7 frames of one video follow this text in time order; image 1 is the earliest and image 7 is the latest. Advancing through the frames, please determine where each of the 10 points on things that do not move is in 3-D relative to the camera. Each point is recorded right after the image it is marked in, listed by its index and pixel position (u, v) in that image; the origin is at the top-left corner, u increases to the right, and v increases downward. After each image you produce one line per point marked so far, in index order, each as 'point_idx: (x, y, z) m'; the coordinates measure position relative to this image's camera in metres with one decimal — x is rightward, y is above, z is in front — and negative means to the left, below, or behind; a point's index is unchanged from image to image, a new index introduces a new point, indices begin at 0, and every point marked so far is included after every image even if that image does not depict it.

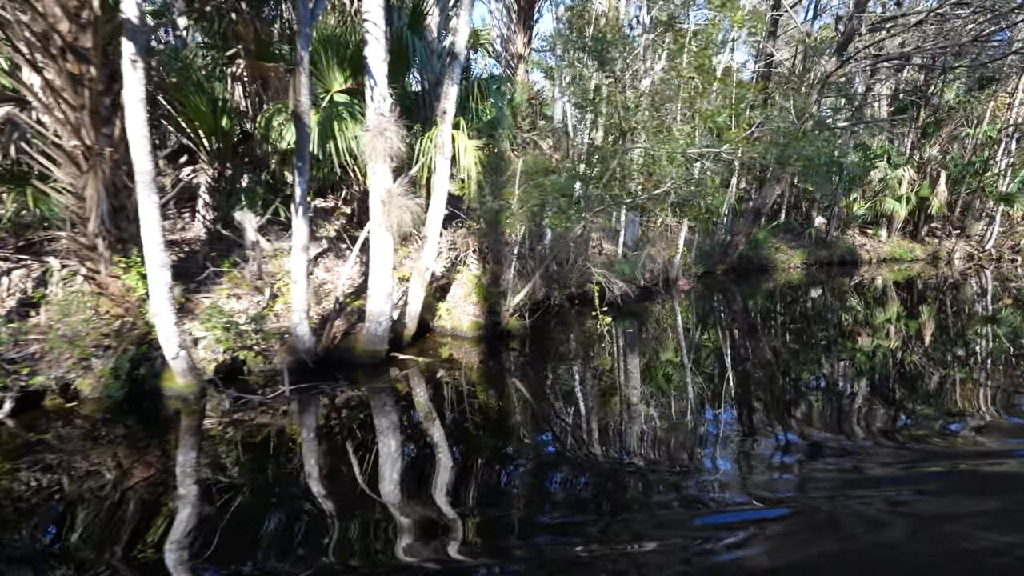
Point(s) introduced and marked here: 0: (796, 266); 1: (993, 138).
0: (+10.5, +0.9, +16.8) m
1: (+19.1, +5.9, +17.4) m
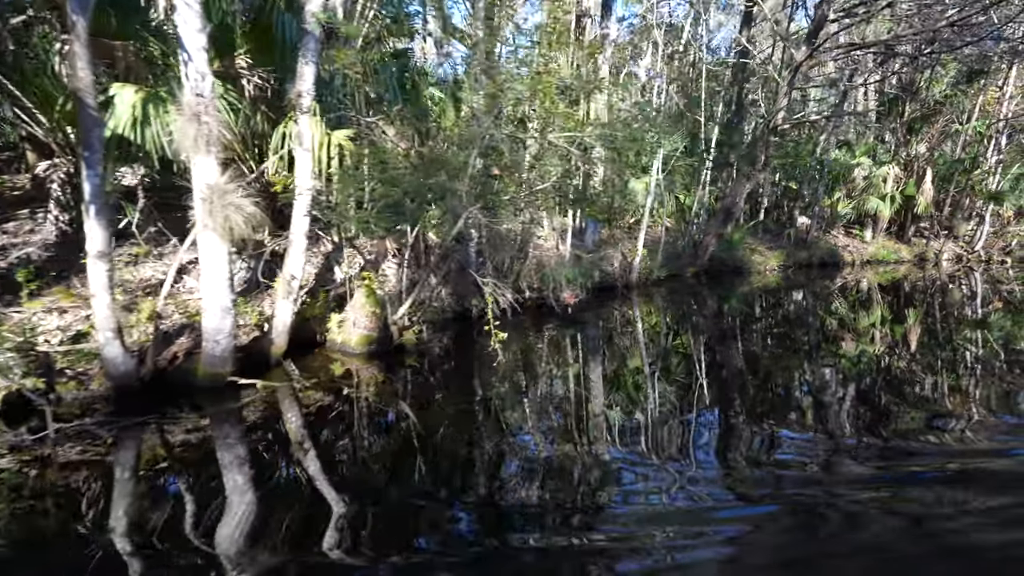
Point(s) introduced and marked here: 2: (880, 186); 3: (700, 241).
0: (+9.2, +0.7, +16.0) m
1: (+17.8, +5.8, +16.6) m
2: (+14.0, +3.9, +16.8) m
3: (+5.8, +1.5, +14.4) m
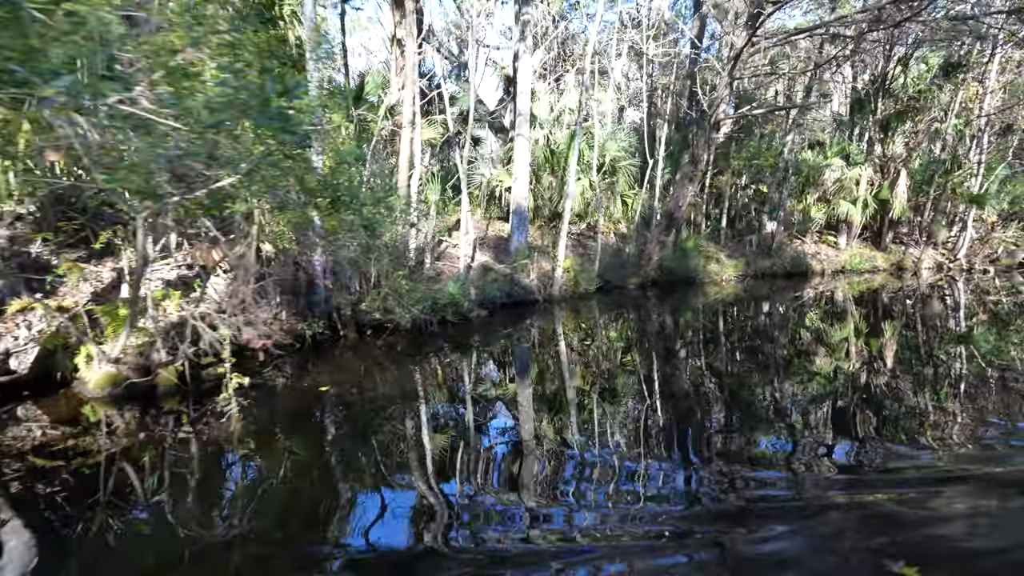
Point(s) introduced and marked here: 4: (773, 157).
0: (+7.2, +0.4, +14.7) m
1: (+15.8, +5.4, +15.3) m
2: (+12.0, +3.5, +15.5) m
3: (+3.7, +1.1, +13.2) m
4: (+9.1, +4.6, +15.5) m
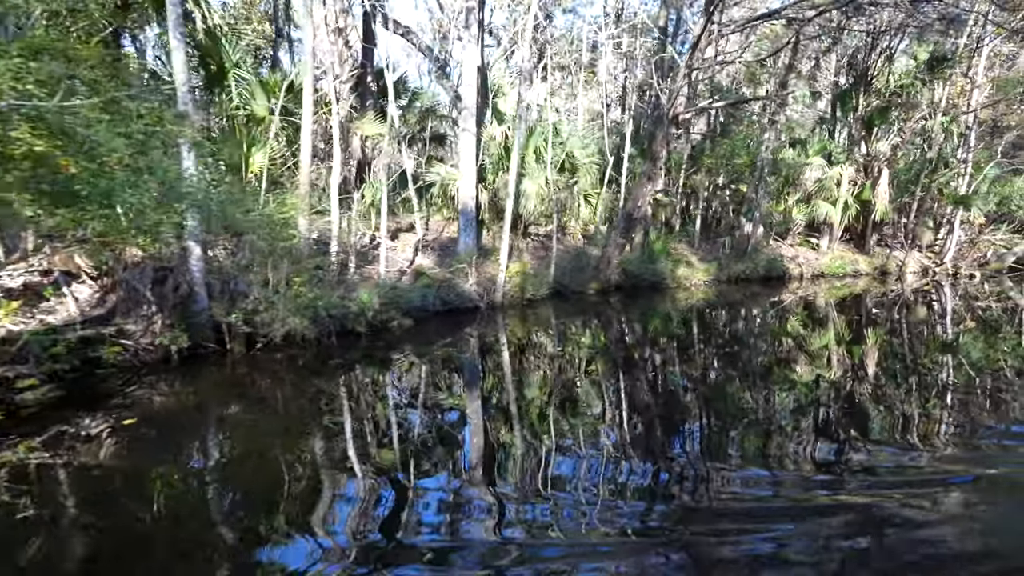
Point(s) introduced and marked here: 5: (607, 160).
0: (+6.0, +0.2, +14.0) m
1: (+14.6, +5.2, +14.6) m
2: (+10.8, +3.3, +14.8) m
3: (+2.5, +1.0, +12.5) m
4: (+7.8, +4.5, +14.8) m
5: (+2.9, +4.0, +13.7) m
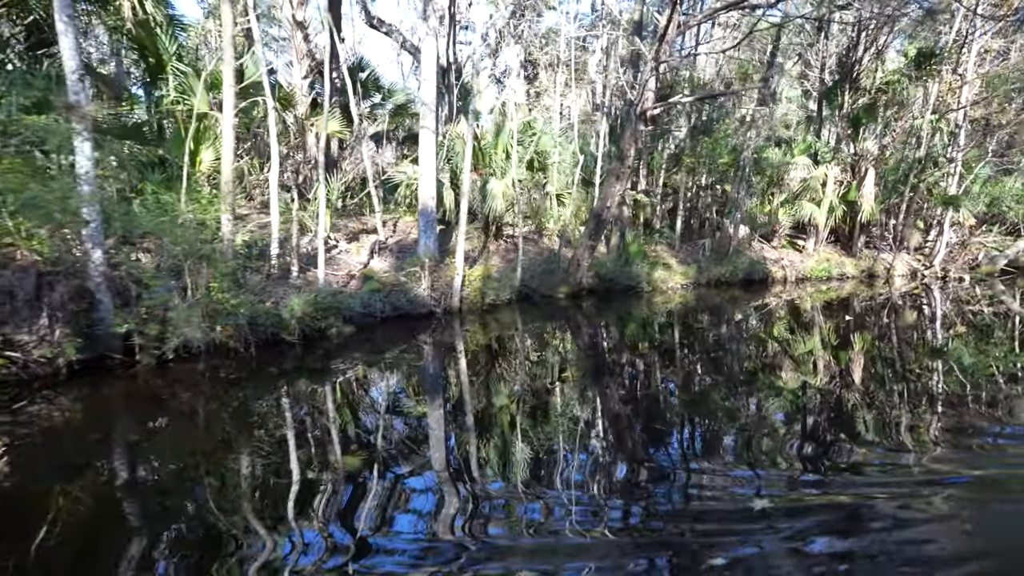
0: (+5.1, +0.1, +13.5) m
1: (+13.7, +5.1, +14.1) m
2: (+10.0, +3.2, +14.3) m
3: (+1.7, +0.9, +12.0) m
4: (+7.0, +4.3, +14.3) m
5: (+2.1, +3.9, +13.3) m
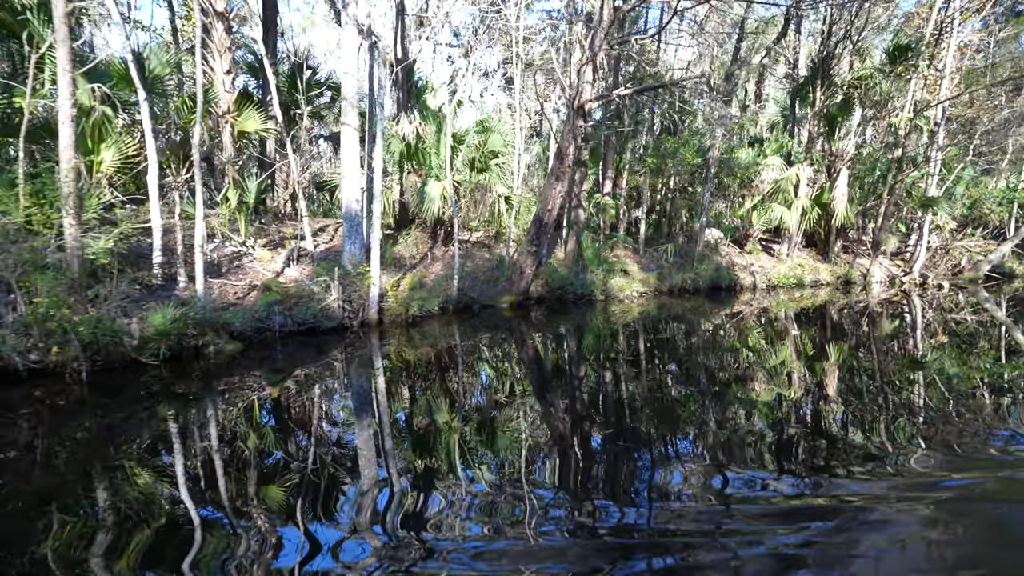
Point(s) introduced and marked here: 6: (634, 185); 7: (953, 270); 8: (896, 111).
0: (+3.7, -0.1, +12.7) m
1: (+12.3, +4.9, +13.3) m
2: (+8.6, +3.0, +13.5) m
3: (+0.3, +0.6, +11.2) m
4: (+5.6, +4.1, +13.6) m
5: (+0.7, +3.6, +12.5) m
6: (+4.2, +3.5, +14.8) m
7: (+14.0, +0.6, +14.1) m
8: (+11.2, +5.5, +13.3) m
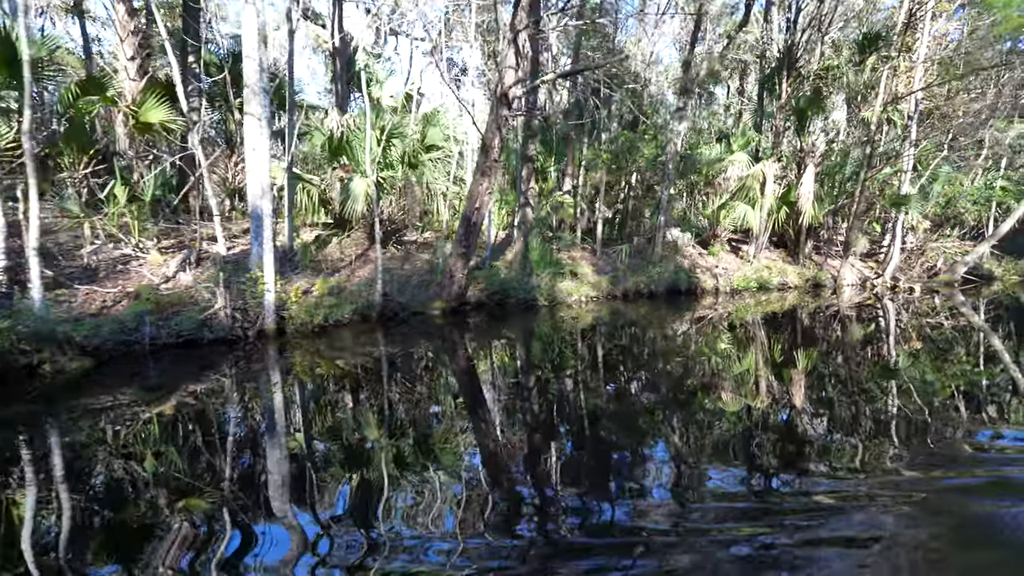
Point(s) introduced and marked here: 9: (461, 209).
0: (+2.3, -0.2, +12.0) m
1: (+10.9, +4.8, +12.6) m
2: (+7.1, +2.9, +12.8) m
3: (-1.2, +0.5, +10.4) m
4: (+4.2, +4.0, +12.8) m
5: (-0.8, +3.5, +11.7) m
6: (+2.7, +3.4, +14.0) m
7: (+12.6, +0.5, +13.4) m
8: (+9.7, +5.4, +12.6) m
9: (-1.2, +2.1, +11.5) m
